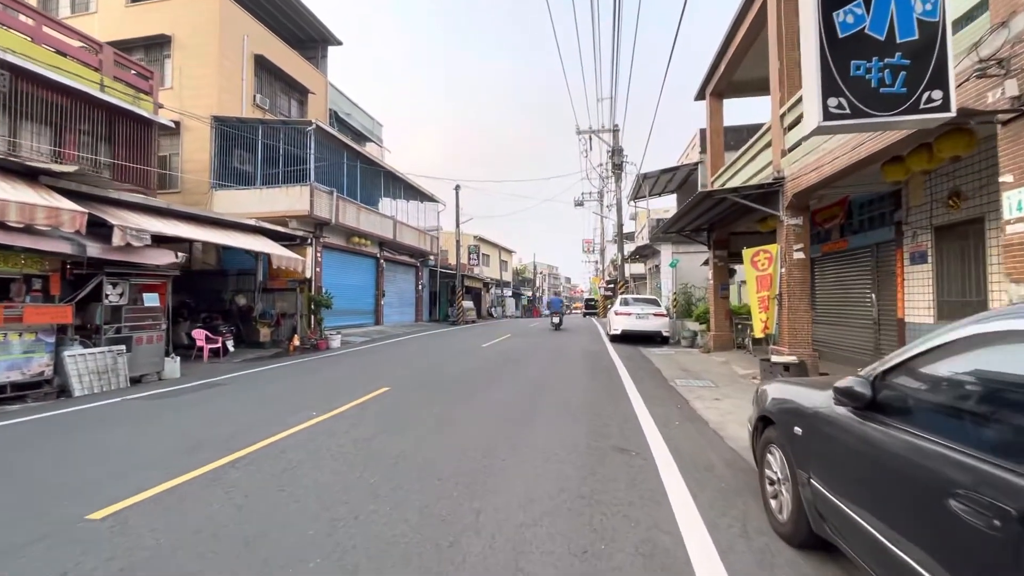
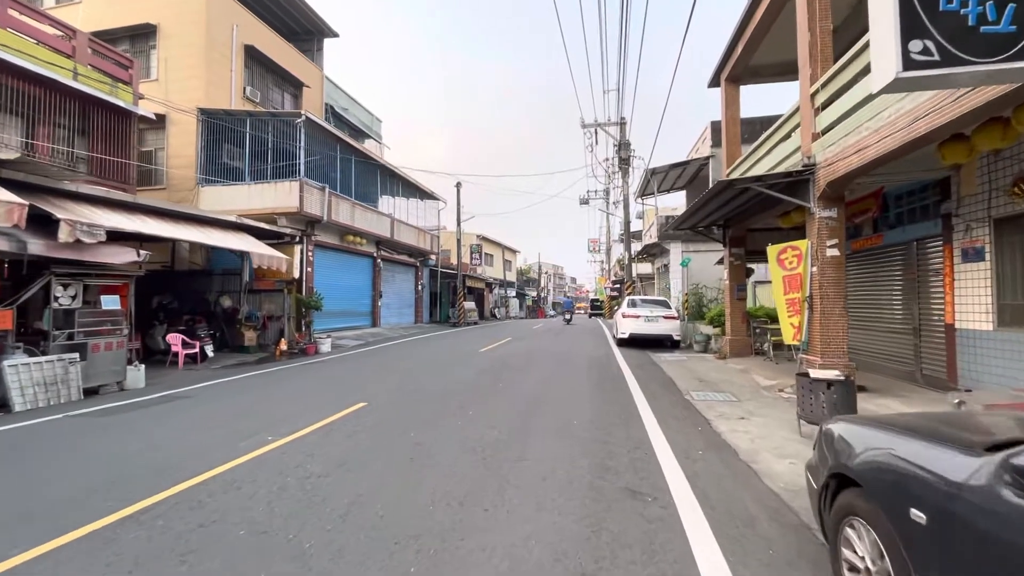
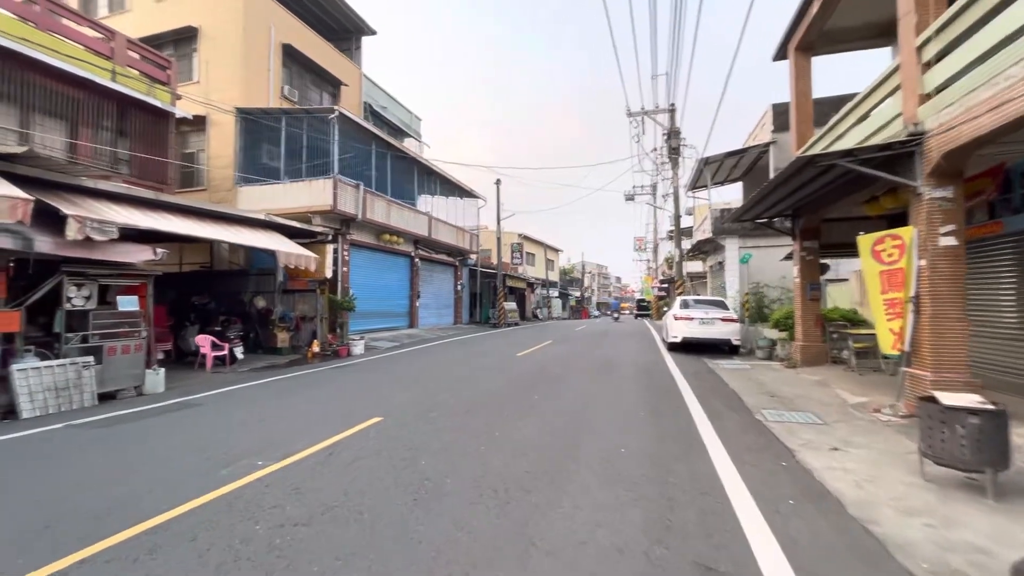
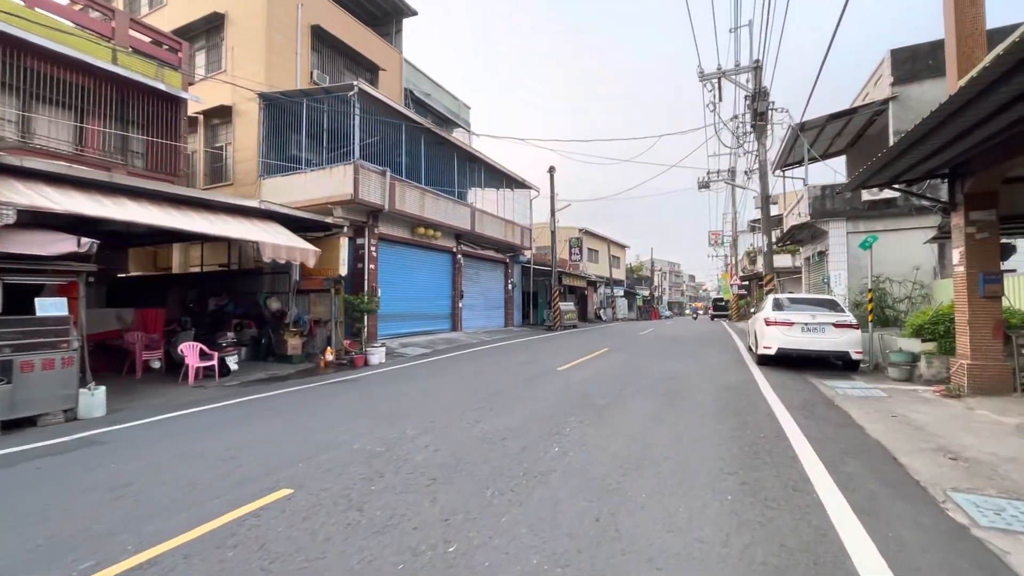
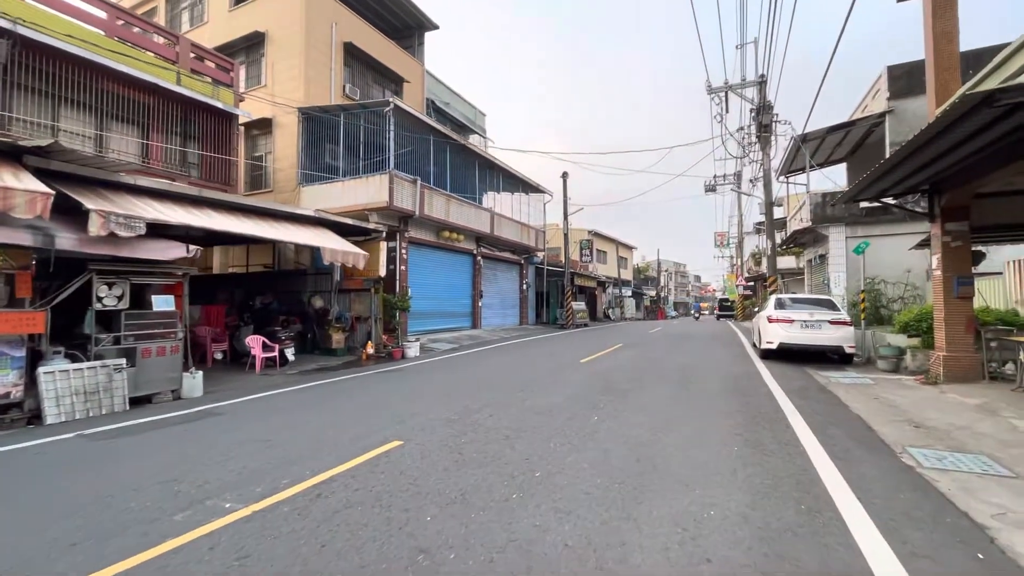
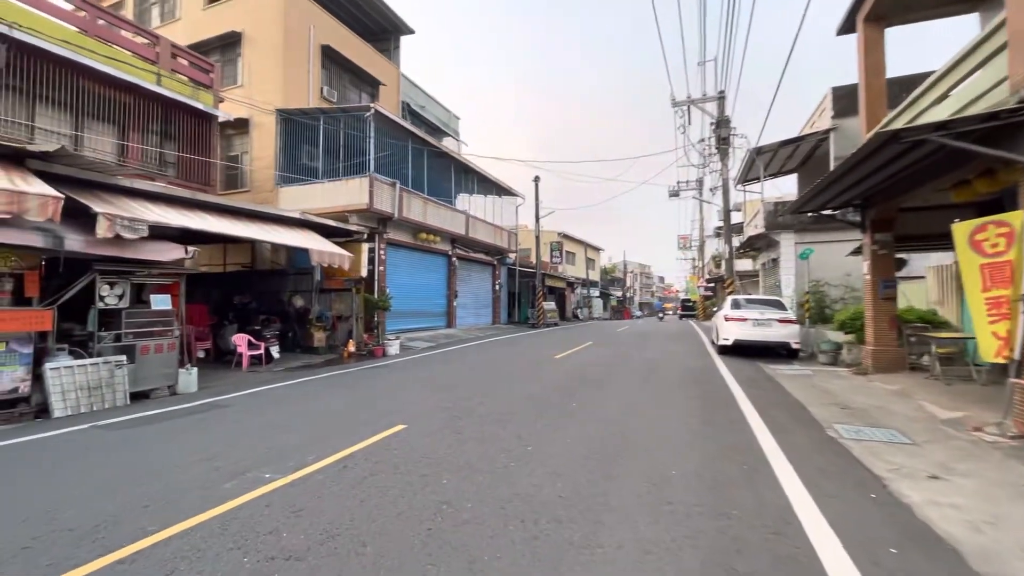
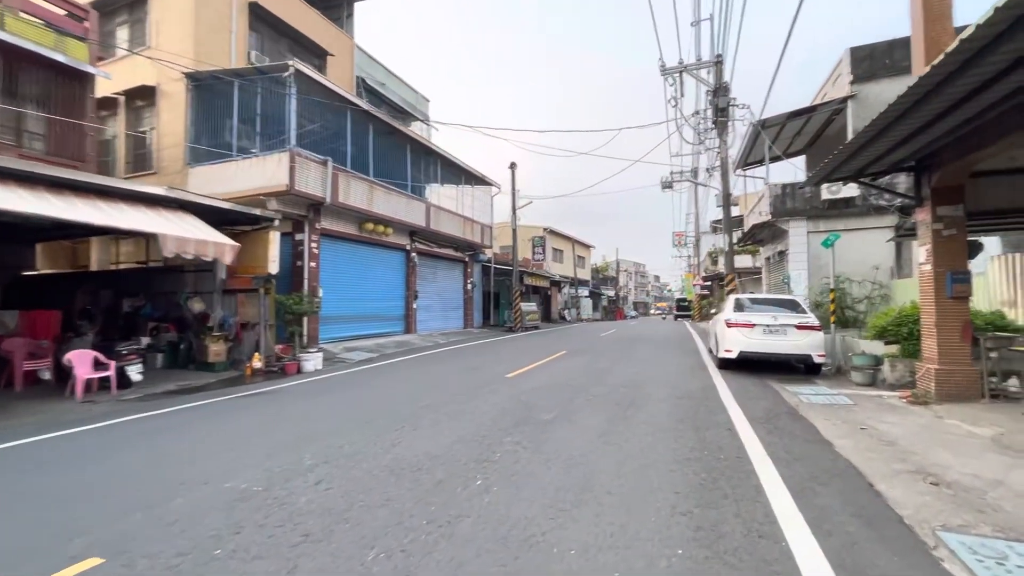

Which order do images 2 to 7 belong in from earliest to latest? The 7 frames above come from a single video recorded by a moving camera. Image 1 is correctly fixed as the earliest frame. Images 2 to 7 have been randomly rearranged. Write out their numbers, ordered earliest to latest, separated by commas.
2, 3, 6, 5, 4, 7
